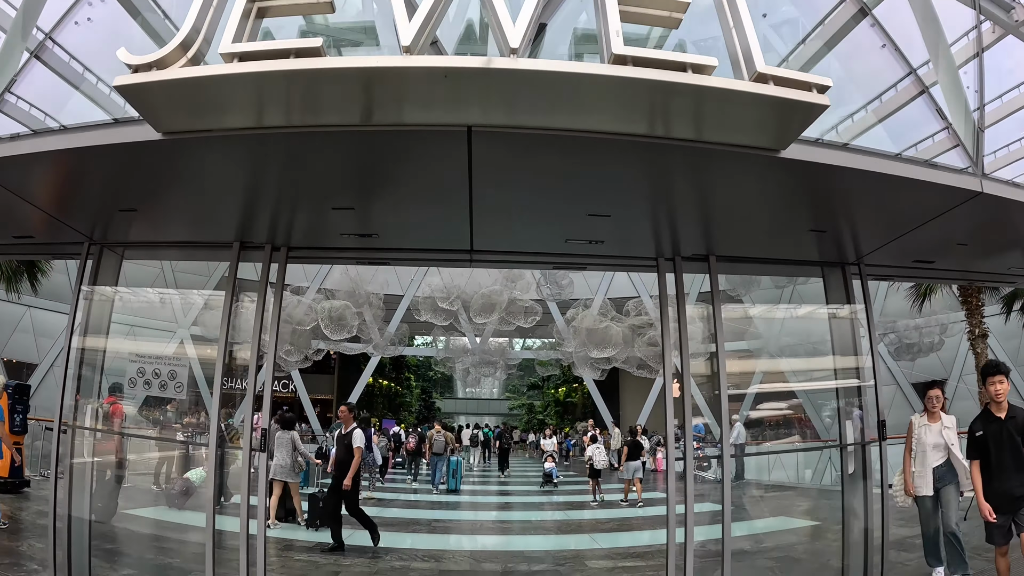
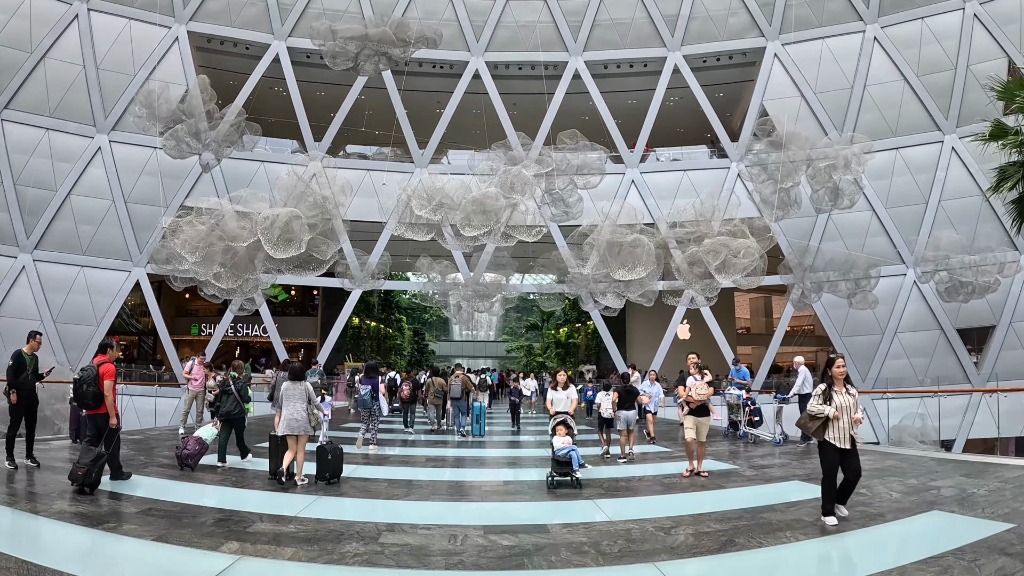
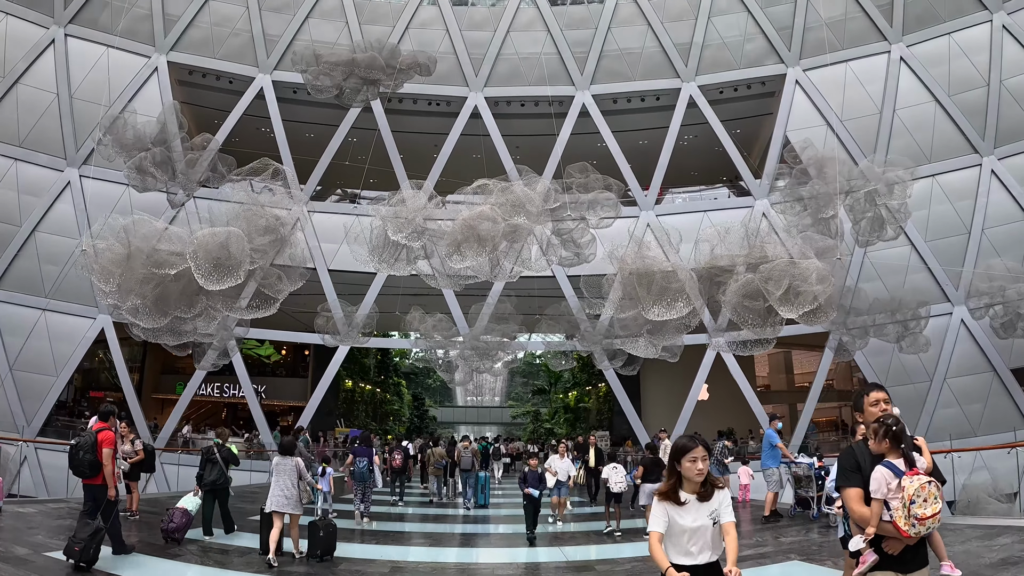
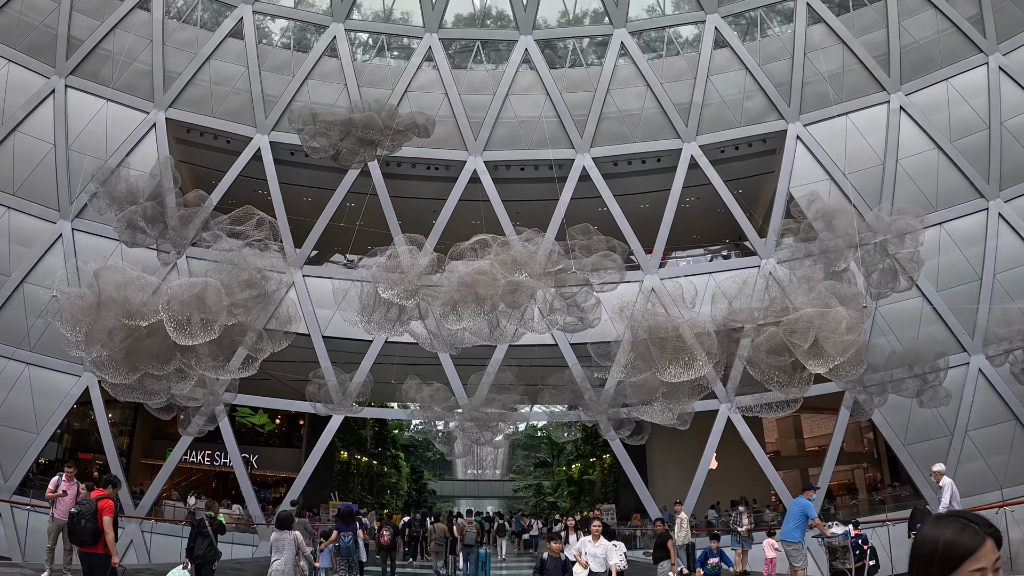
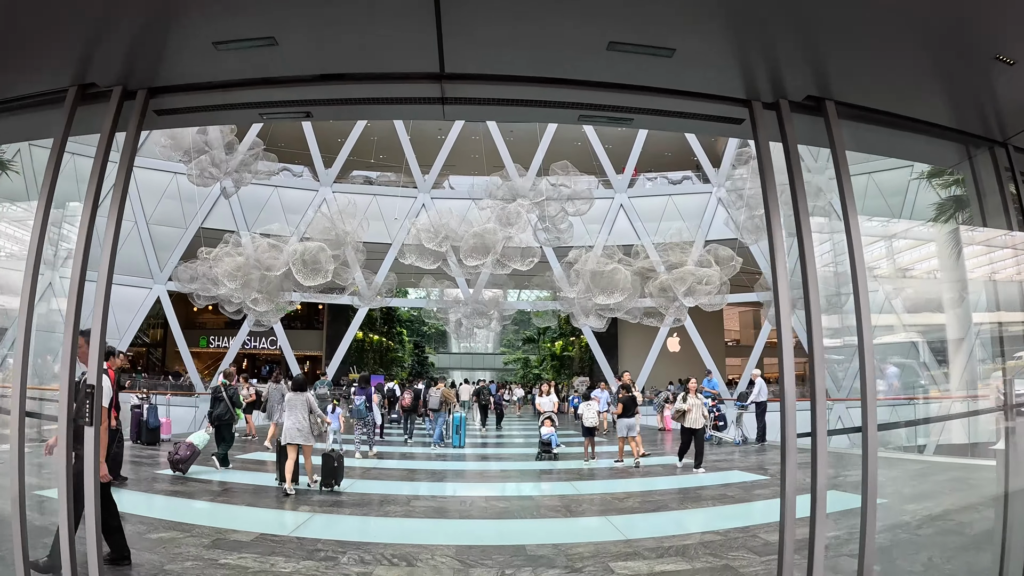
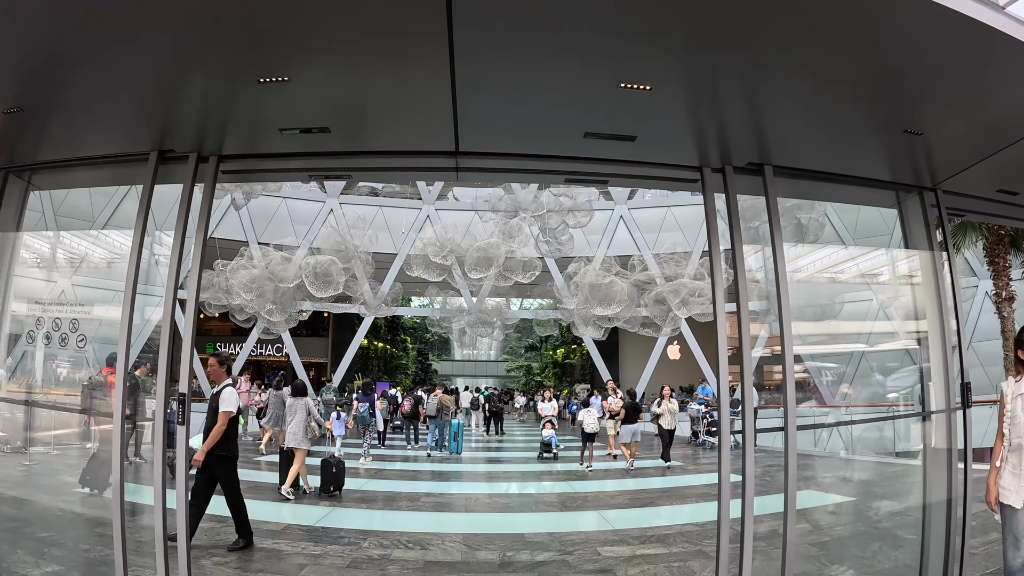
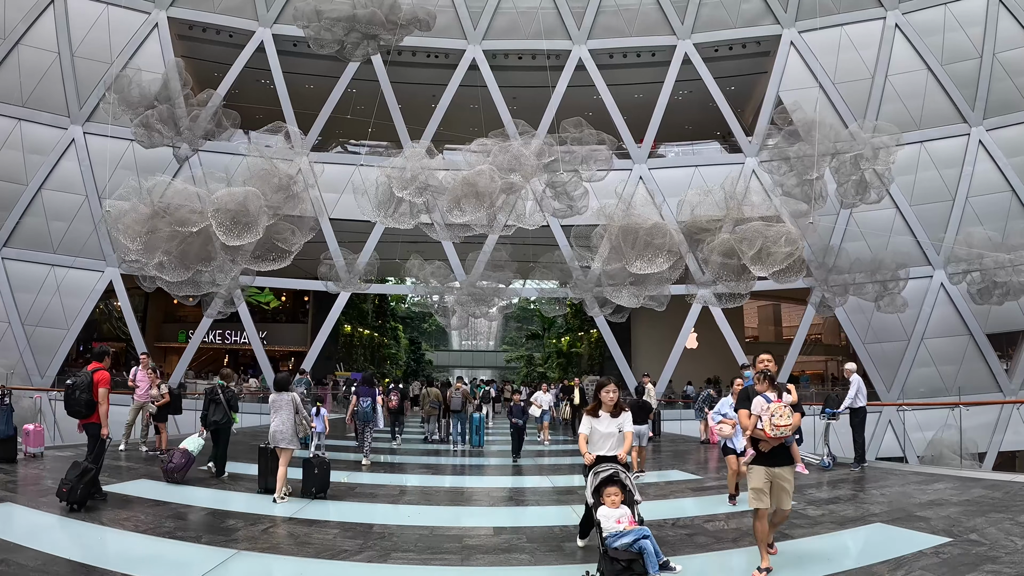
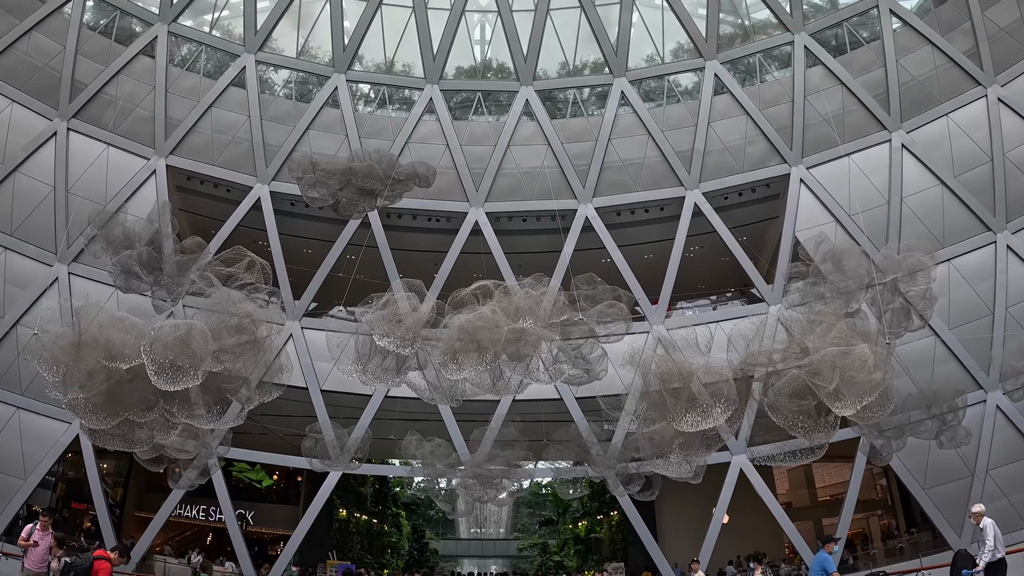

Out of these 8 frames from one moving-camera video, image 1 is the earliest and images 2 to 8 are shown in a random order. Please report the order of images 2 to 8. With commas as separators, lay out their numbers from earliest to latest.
6, 5, 2, 7, 3, 4, 8
